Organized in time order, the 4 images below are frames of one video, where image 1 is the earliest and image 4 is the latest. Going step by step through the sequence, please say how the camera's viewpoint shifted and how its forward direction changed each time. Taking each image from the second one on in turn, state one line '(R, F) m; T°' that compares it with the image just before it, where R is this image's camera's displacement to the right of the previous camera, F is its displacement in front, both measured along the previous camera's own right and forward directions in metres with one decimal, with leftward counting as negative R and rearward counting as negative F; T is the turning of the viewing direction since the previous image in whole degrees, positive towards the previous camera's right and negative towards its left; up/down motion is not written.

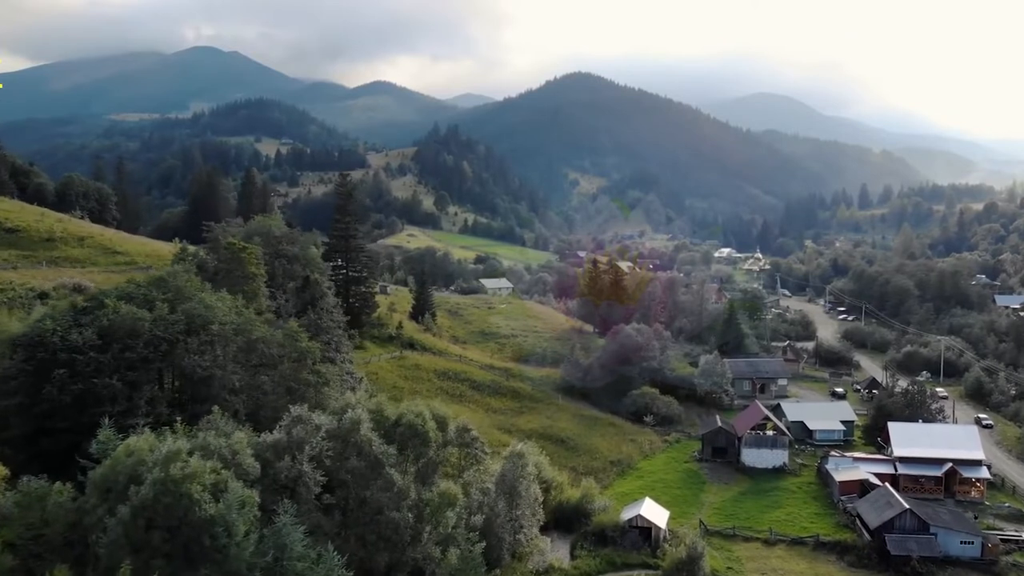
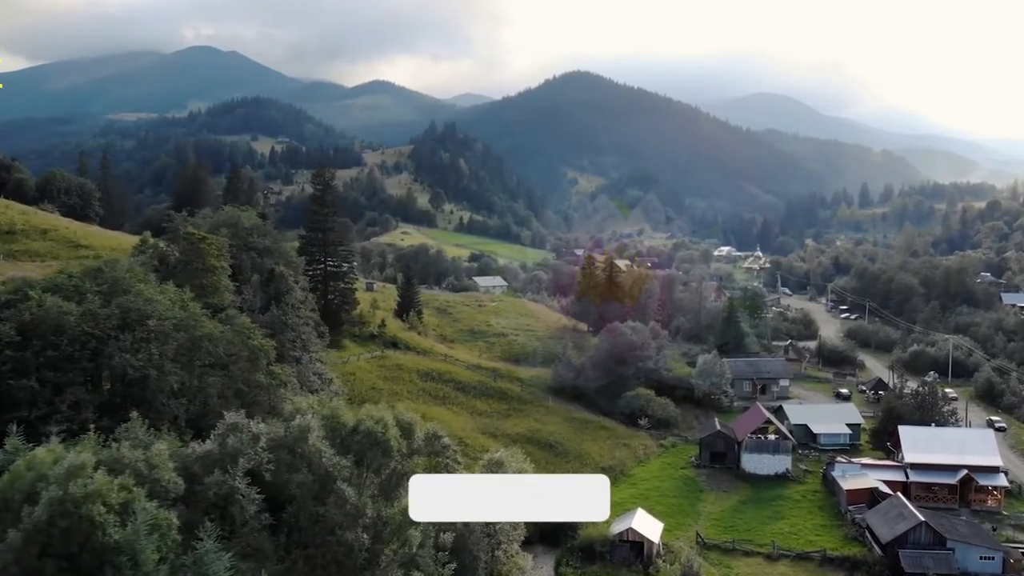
(+1.1, +3.4) m; 0°
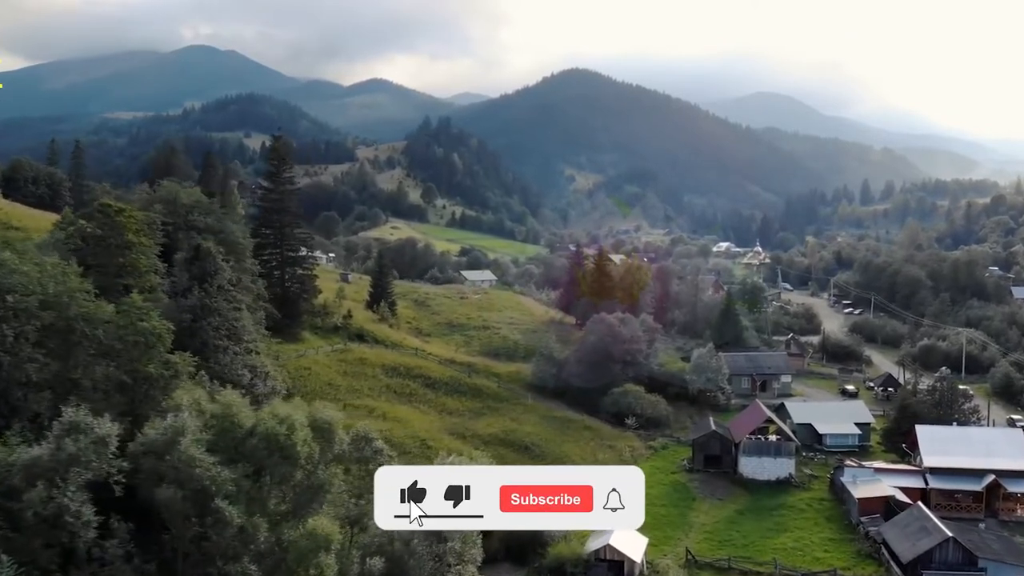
(+1.9, +5.5) m; 0°
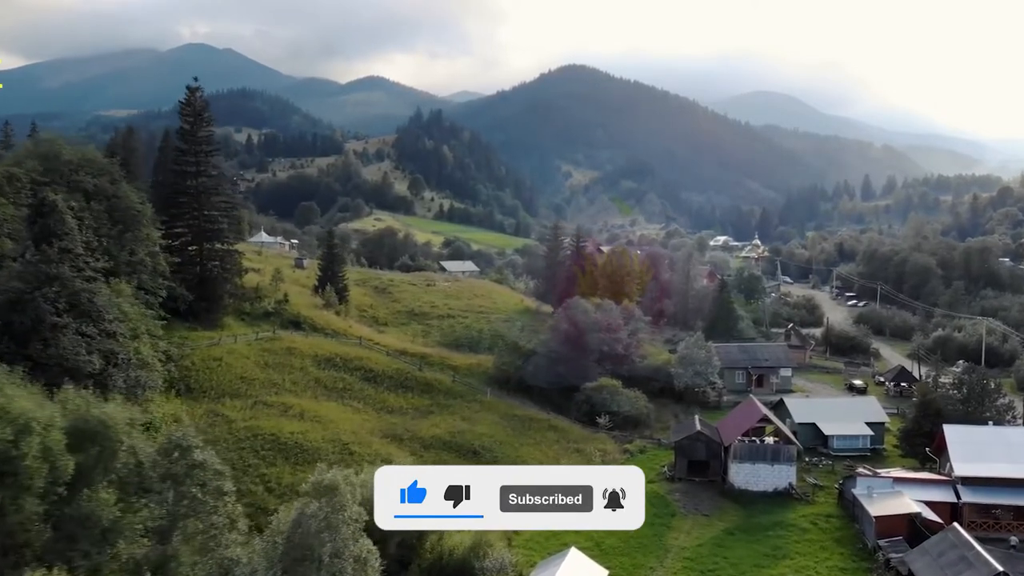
(+3.0, +7.7) m; 0°
